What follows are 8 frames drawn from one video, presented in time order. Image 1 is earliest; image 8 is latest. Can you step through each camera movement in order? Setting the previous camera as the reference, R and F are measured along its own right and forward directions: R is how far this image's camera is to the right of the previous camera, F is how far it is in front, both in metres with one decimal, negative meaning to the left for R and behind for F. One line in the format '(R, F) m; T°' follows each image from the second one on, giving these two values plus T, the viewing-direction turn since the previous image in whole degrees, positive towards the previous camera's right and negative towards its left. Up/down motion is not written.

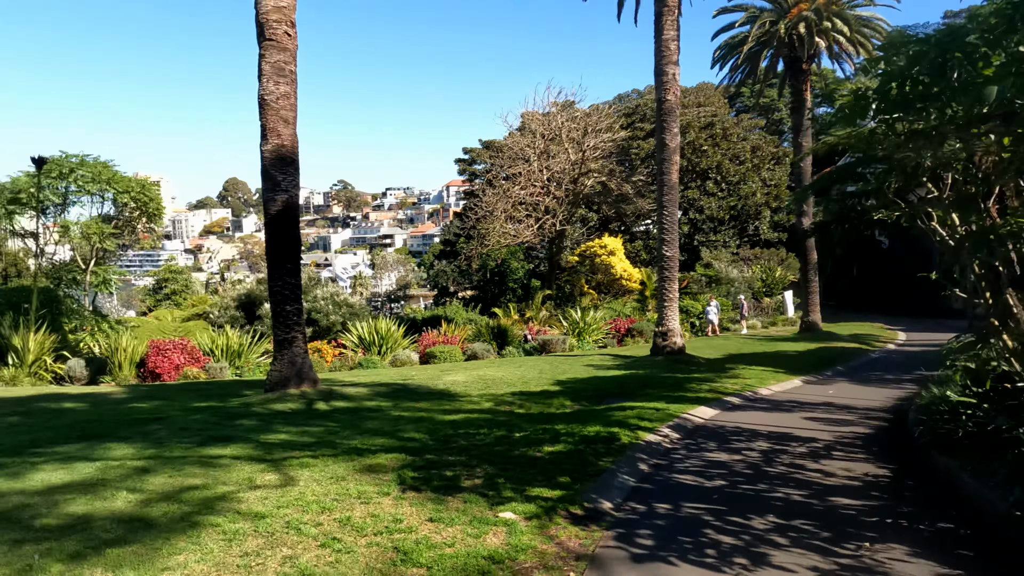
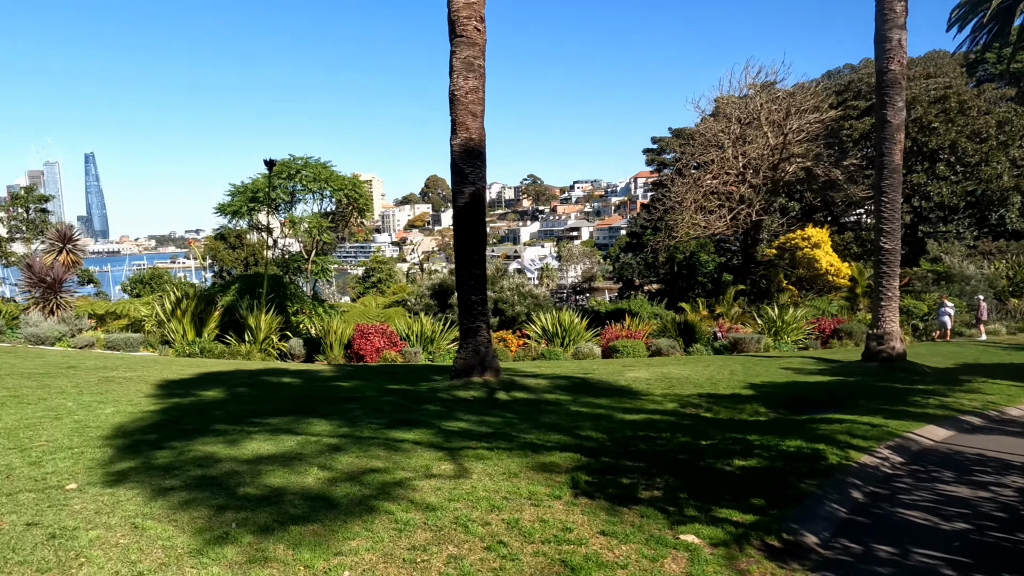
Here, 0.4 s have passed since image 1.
(0.0, +0.3) m; -16°
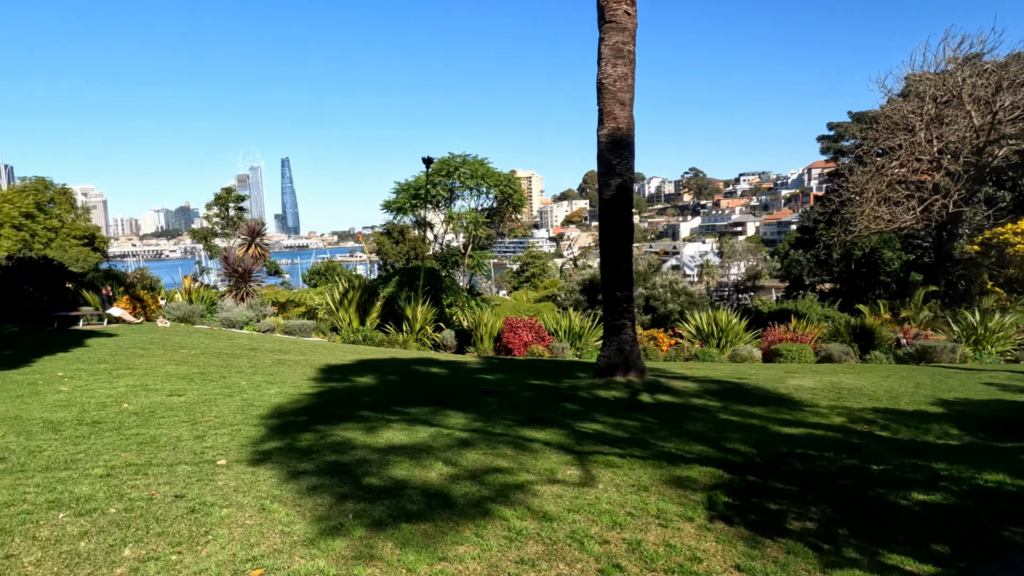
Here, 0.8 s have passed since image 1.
(+0.2, +0.3) m; -13°
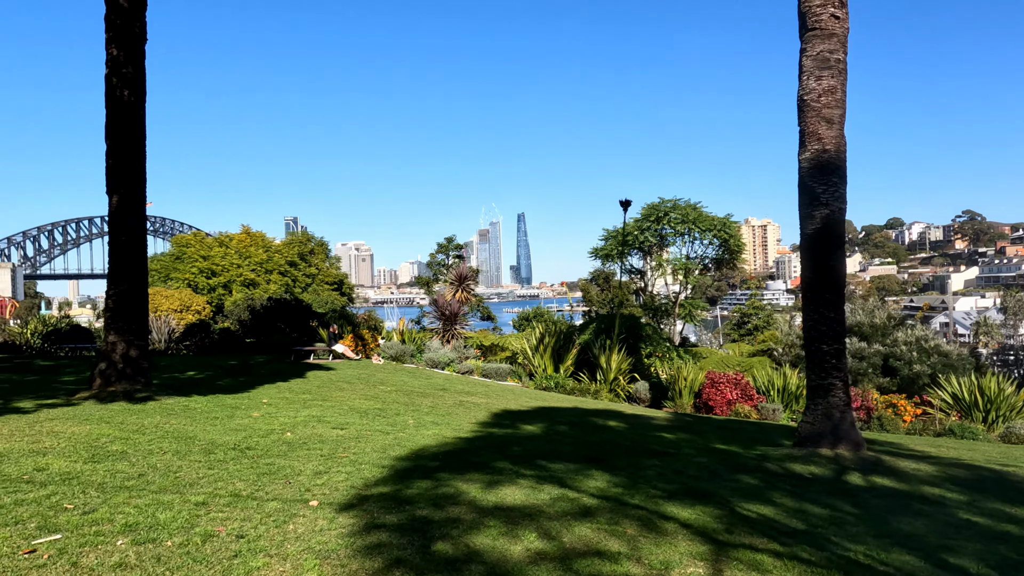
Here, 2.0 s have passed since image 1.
(+0.7, +0.9) m; -20°
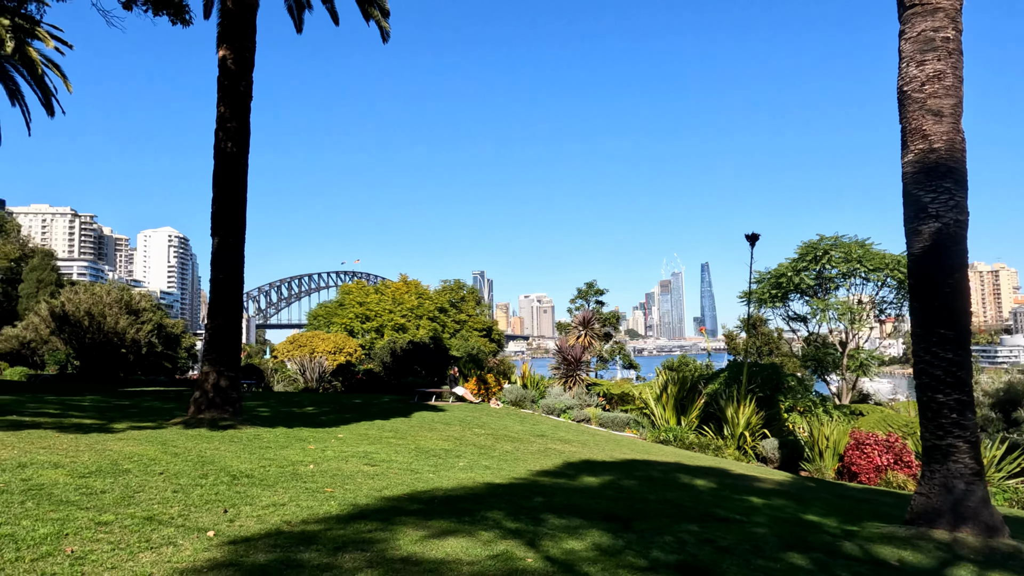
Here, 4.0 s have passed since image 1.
(+1.6, +0.9) m; -16°
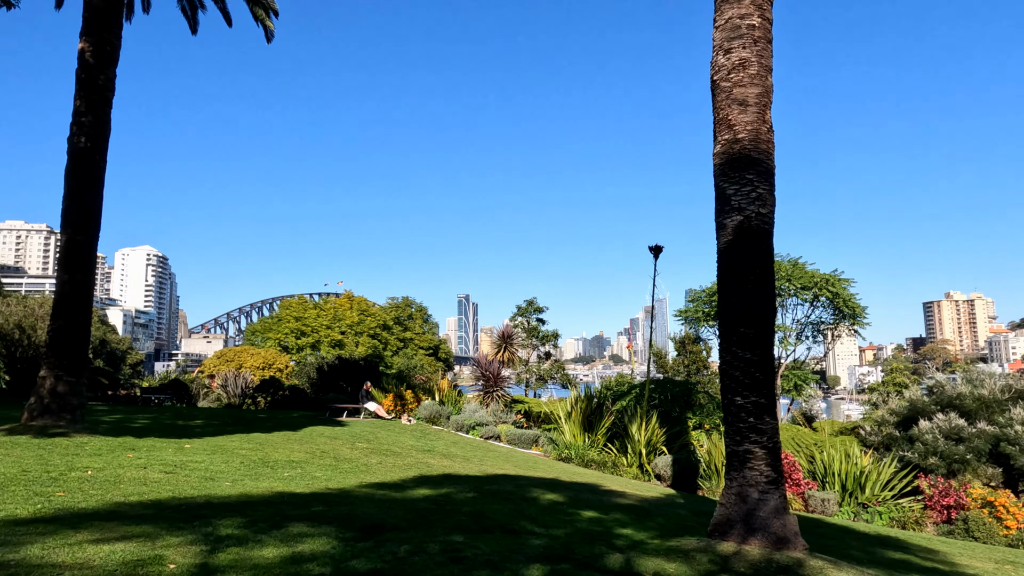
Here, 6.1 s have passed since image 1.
(+2.0, +0.4) m; +1°
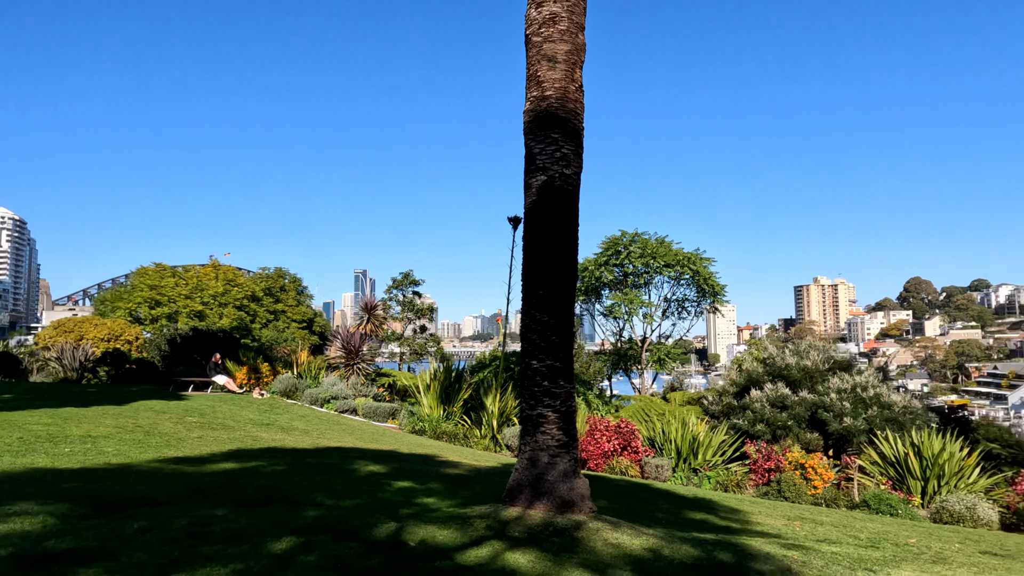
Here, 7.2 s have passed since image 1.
(+1.0, +0.3) m; +9°
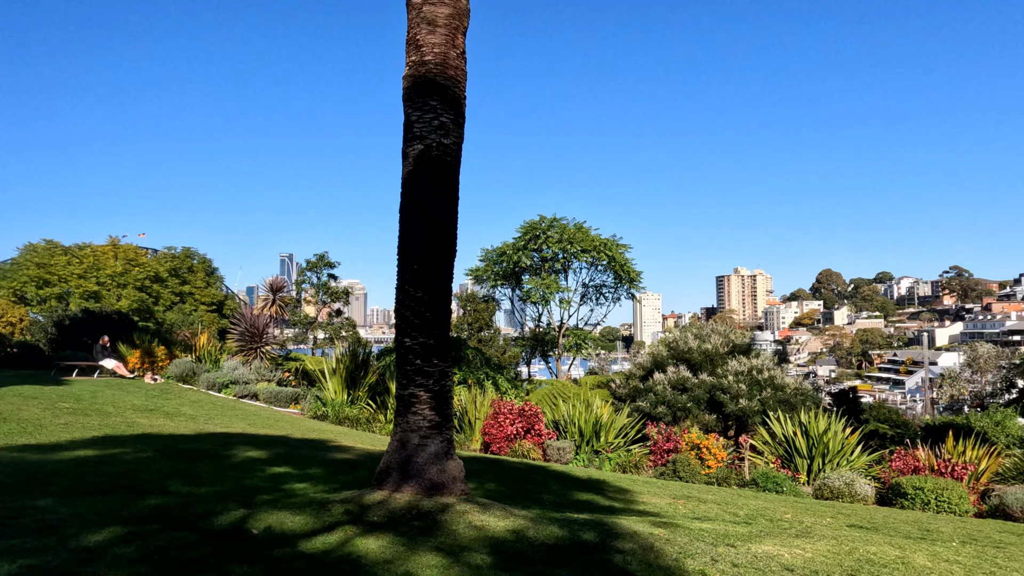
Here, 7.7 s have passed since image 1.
(+0.5, +0.2) m; +6°
